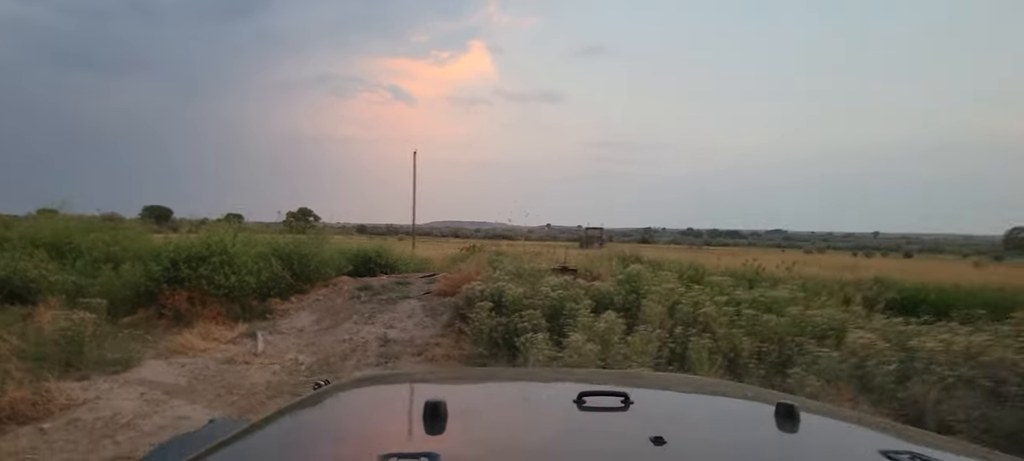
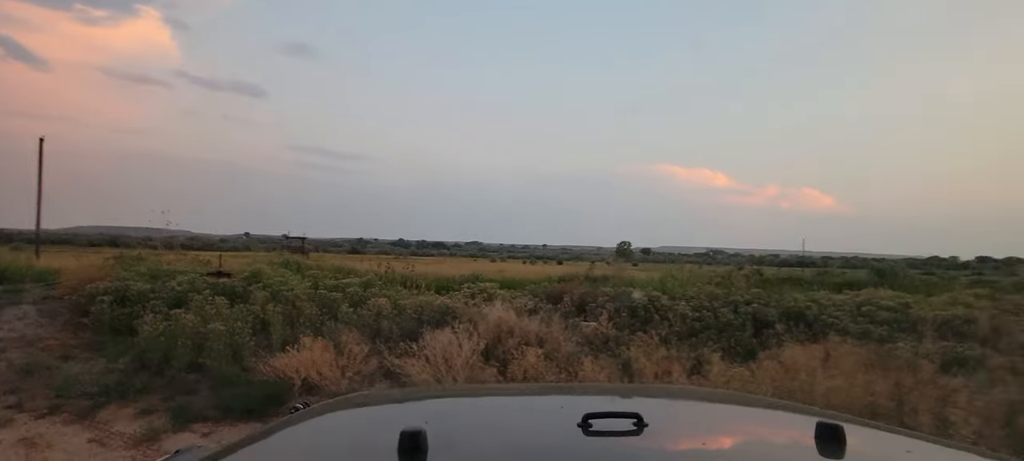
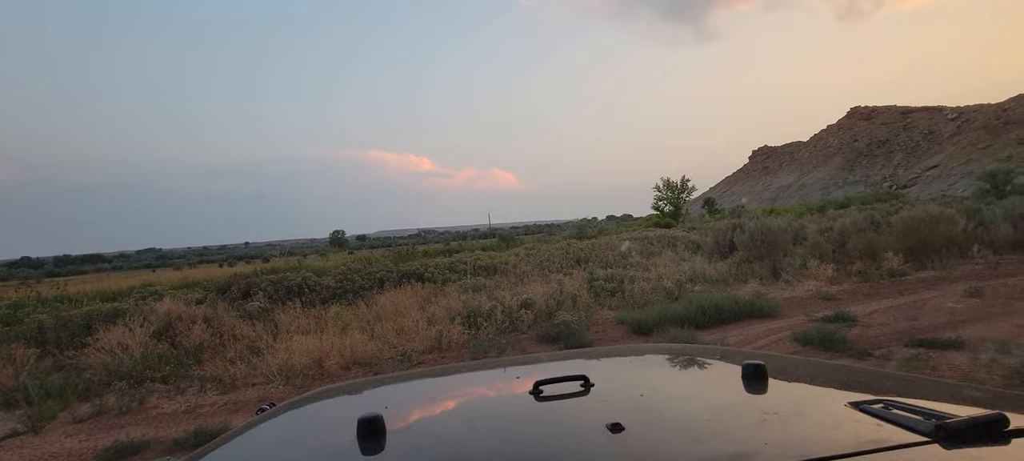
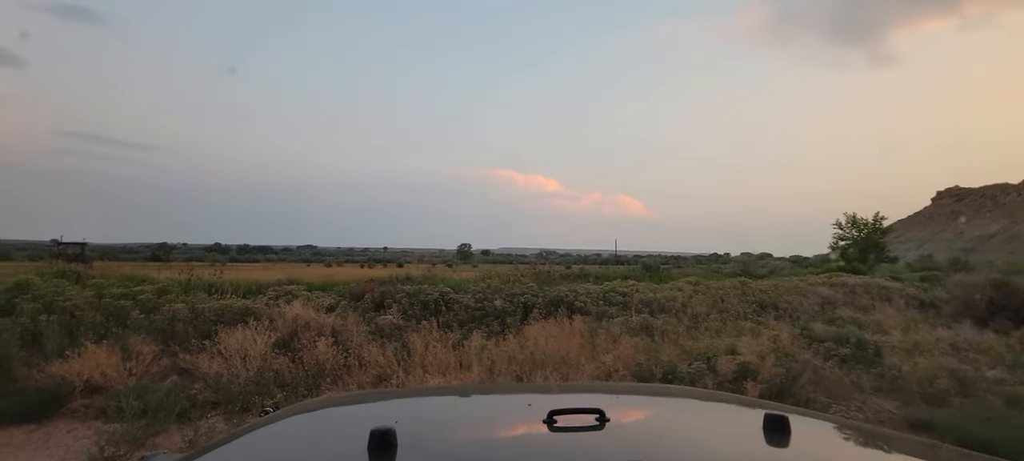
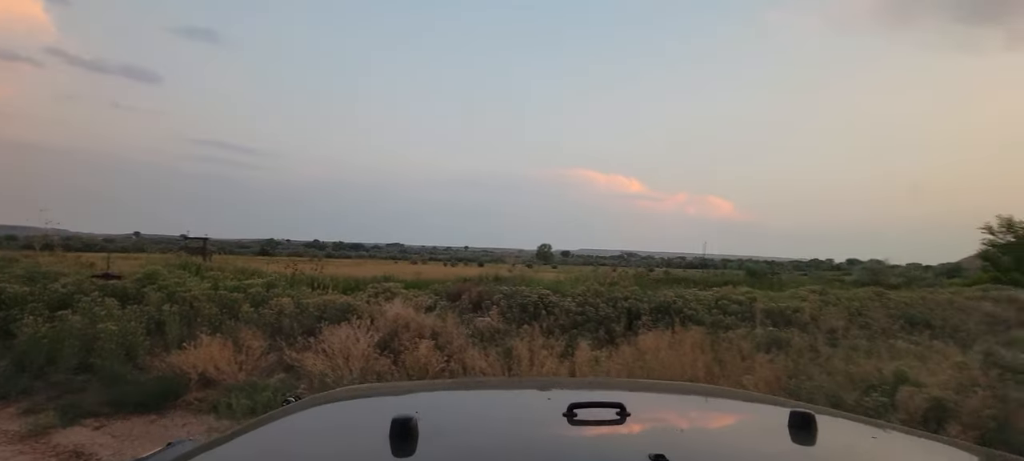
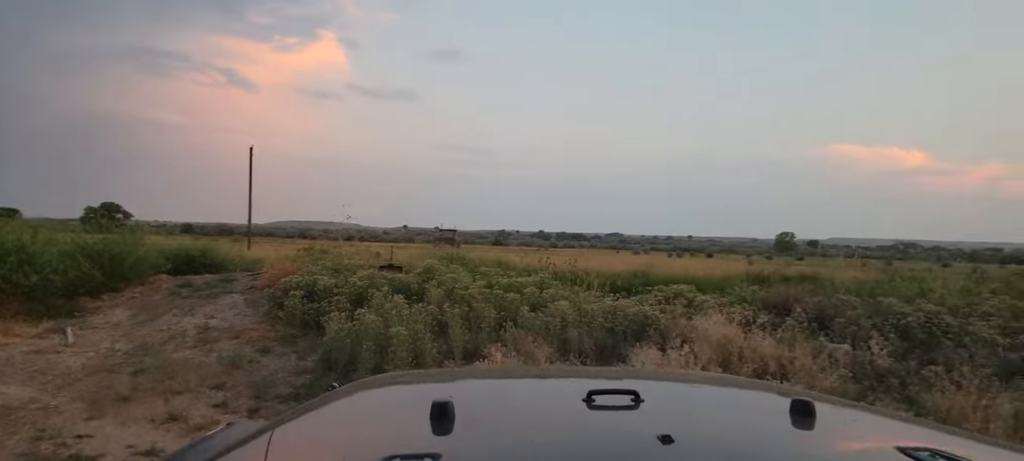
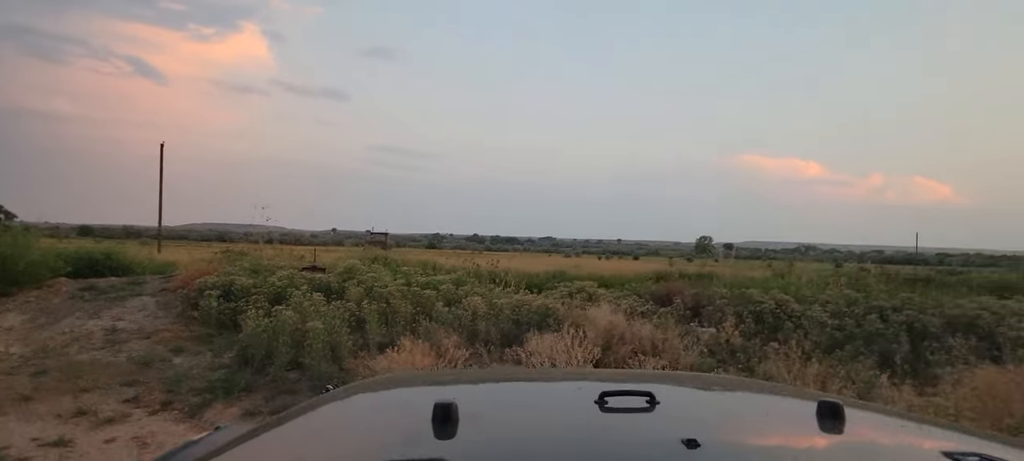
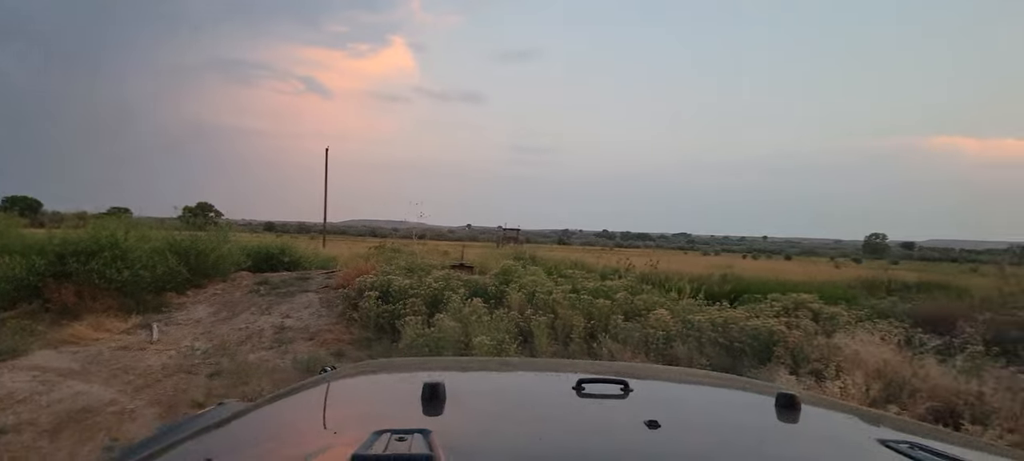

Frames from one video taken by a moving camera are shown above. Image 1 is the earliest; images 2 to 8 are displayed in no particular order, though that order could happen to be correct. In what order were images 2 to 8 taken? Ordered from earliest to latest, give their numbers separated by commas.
8, 6, 7, 2, 5, 4, 3
